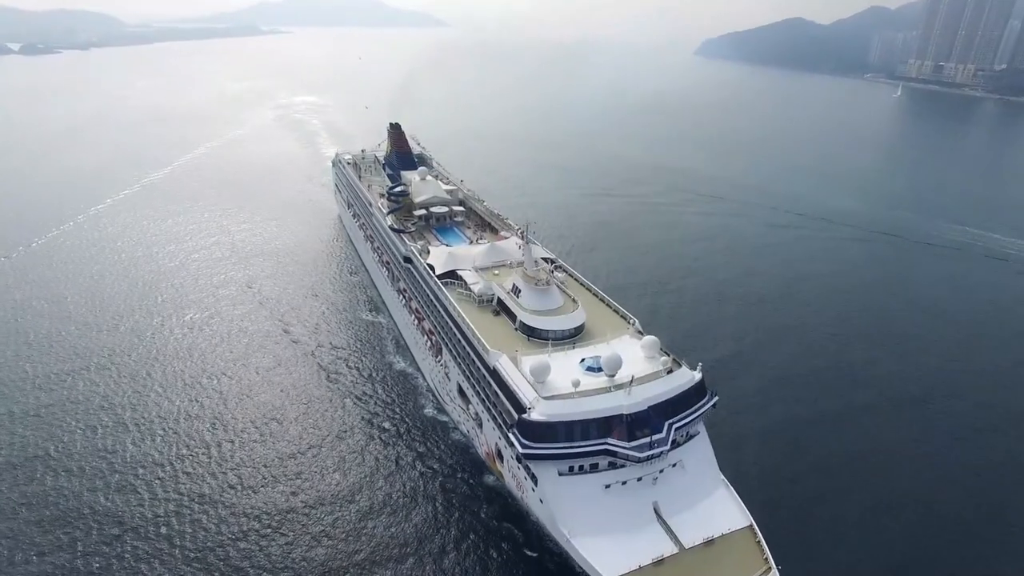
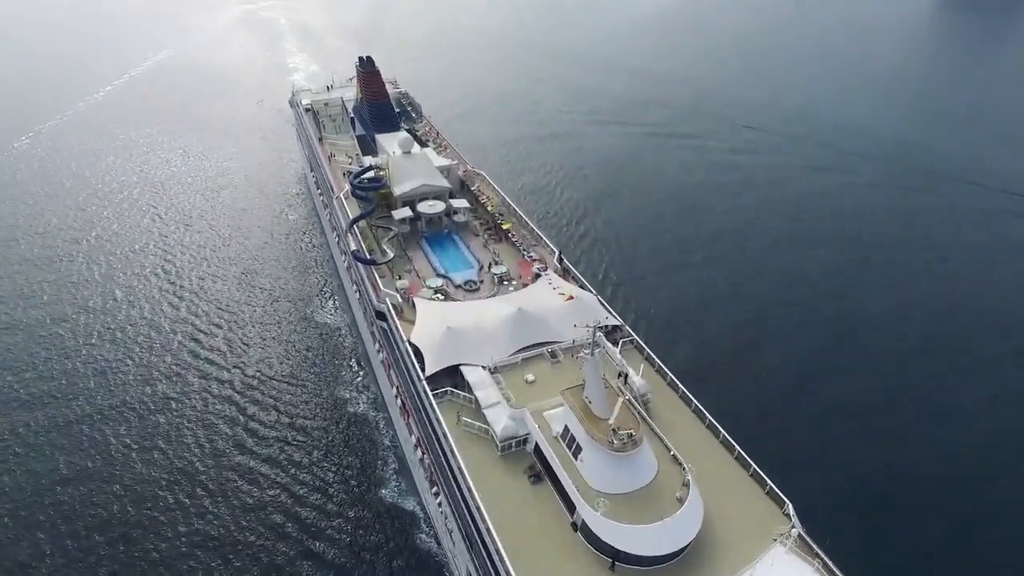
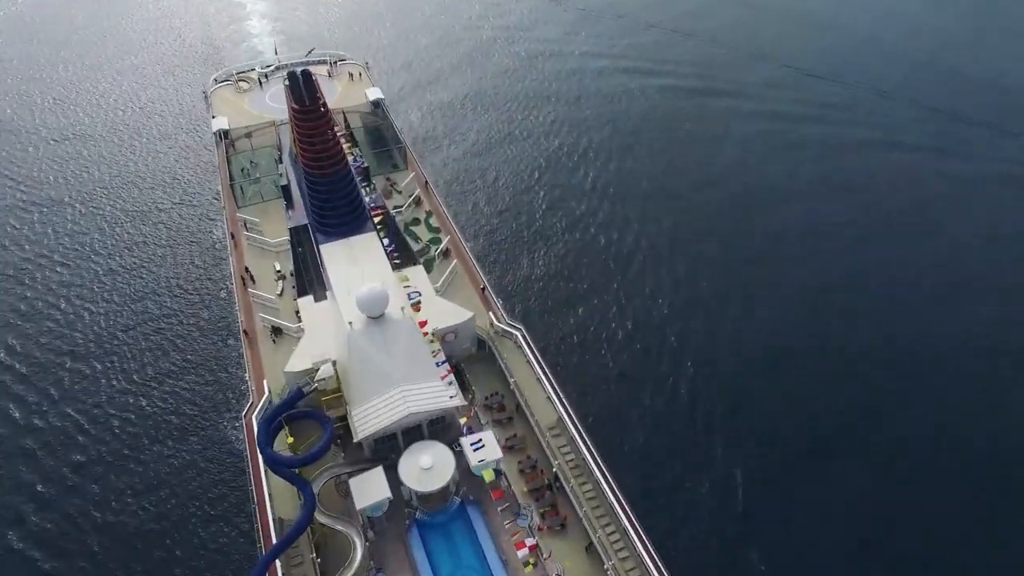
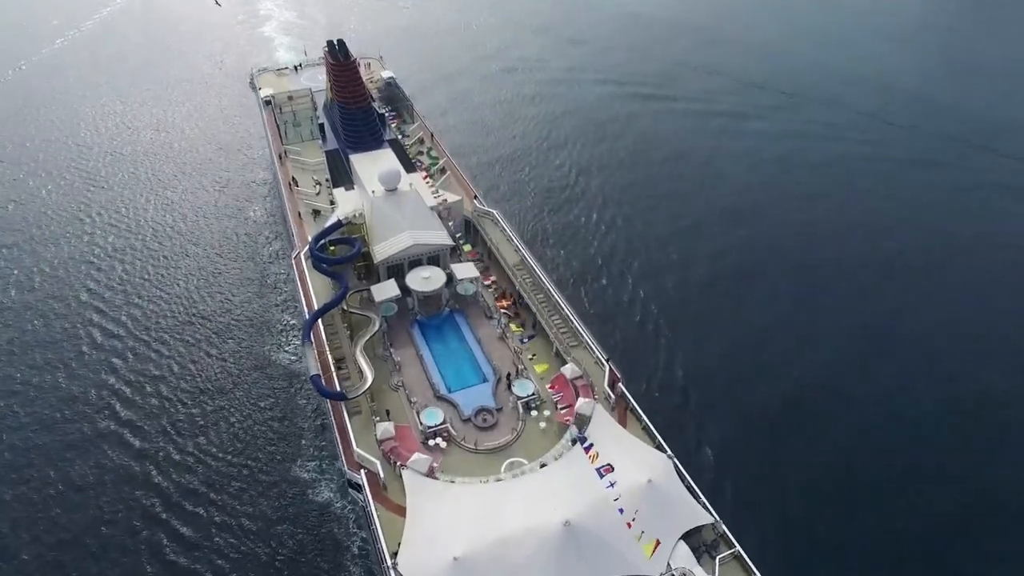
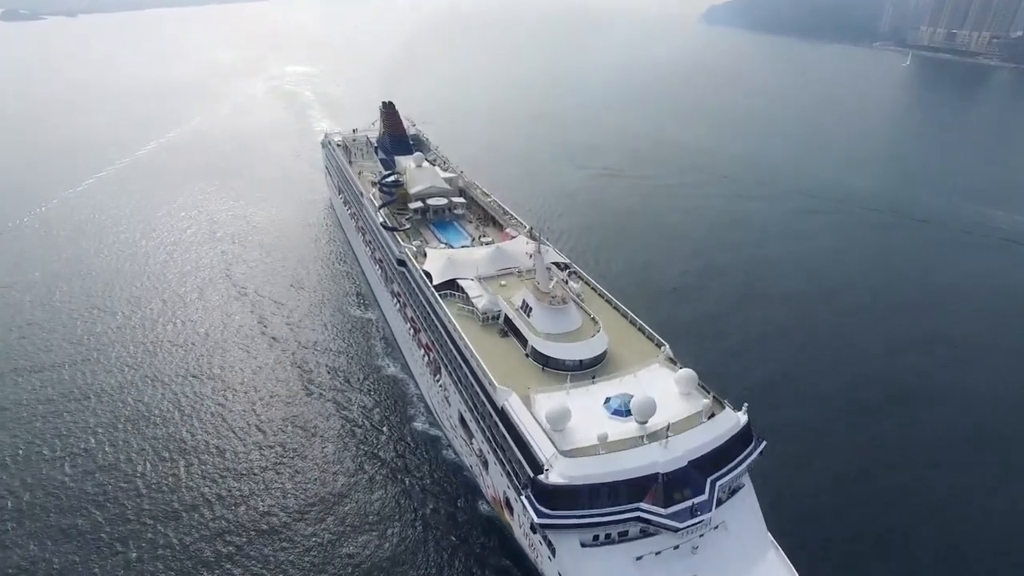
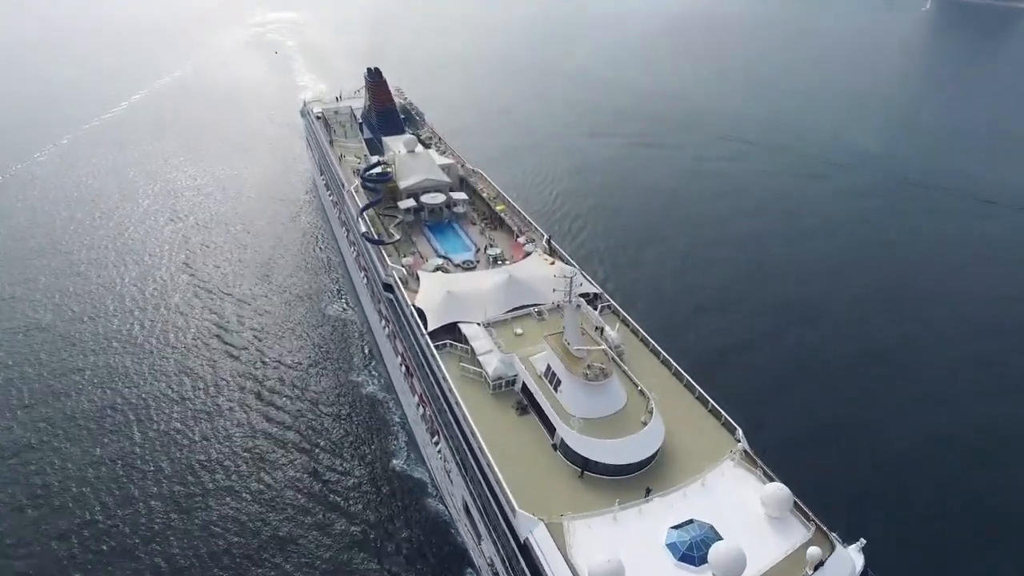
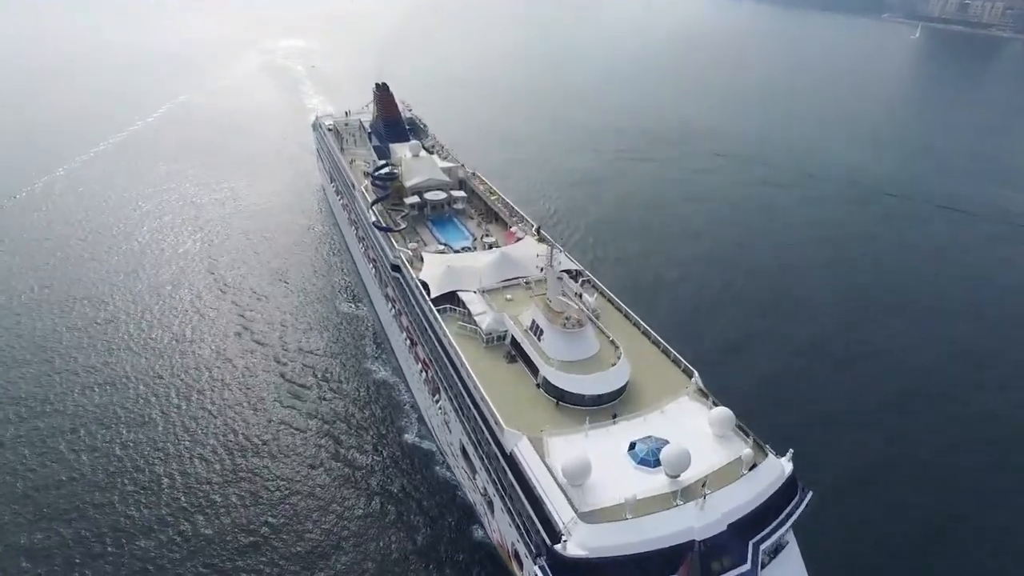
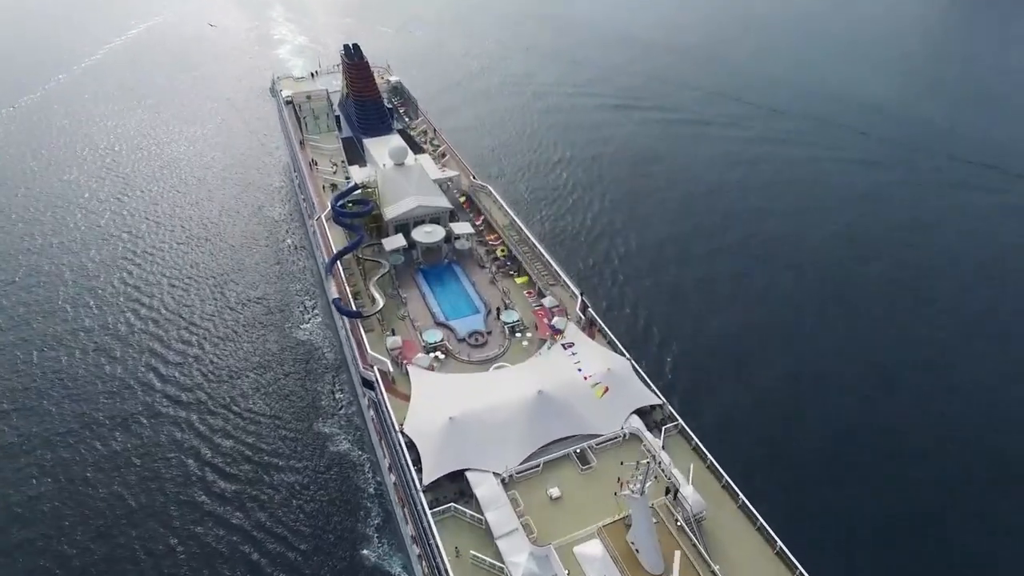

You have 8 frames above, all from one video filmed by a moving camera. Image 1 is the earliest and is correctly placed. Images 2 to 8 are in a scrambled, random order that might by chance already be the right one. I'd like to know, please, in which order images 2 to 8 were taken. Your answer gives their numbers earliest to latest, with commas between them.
5, 7, 6, 2, 8, 4, 3
